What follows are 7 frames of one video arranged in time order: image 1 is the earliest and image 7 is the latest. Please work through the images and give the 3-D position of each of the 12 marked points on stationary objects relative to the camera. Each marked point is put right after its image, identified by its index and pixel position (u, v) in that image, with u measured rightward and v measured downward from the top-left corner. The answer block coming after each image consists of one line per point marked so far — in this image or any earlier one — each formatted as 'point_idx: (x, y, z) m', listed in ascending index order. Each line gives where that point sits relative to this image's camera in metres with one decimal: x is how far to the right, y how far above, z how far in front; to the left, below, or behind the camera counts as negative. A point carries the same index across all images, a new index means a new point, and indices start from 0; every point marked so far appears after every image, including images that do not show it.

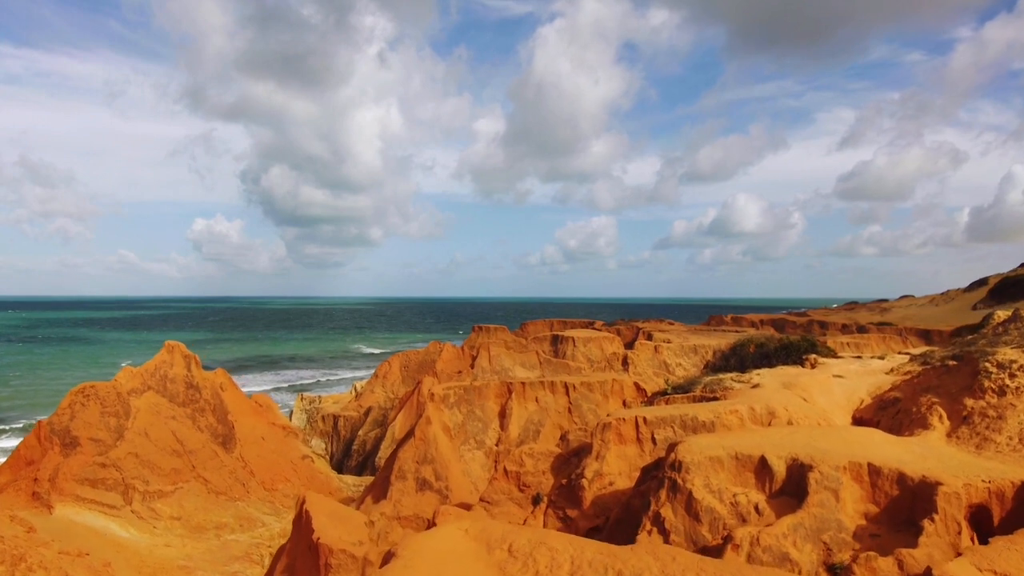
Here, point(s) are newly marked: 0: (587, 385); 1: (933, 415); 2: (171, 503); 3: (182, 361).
0: (+1.8, -2.4, +15.5) m
1: (+6.8, -2.0, +10.0) m
2: (-8.6, -5.4, +15.7) m
3: (-9.7, -2.1, +18.2) m
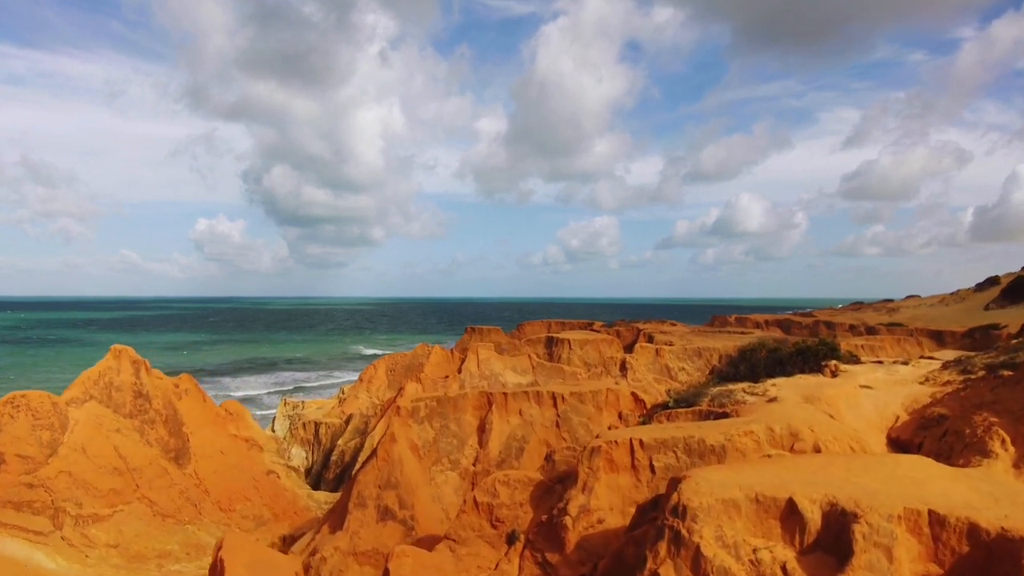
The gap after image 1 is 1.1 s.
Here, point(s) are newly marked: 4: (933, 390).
0: (+1.4, -2.4, +13.7) m
1: (+6.3, -2.0, +8.2) m
2: (-9.1, -5.4, +13.9) m
3: (-10.1, -2.1, +16.4) m
4: (+8.0, -1.9, +11.9) m
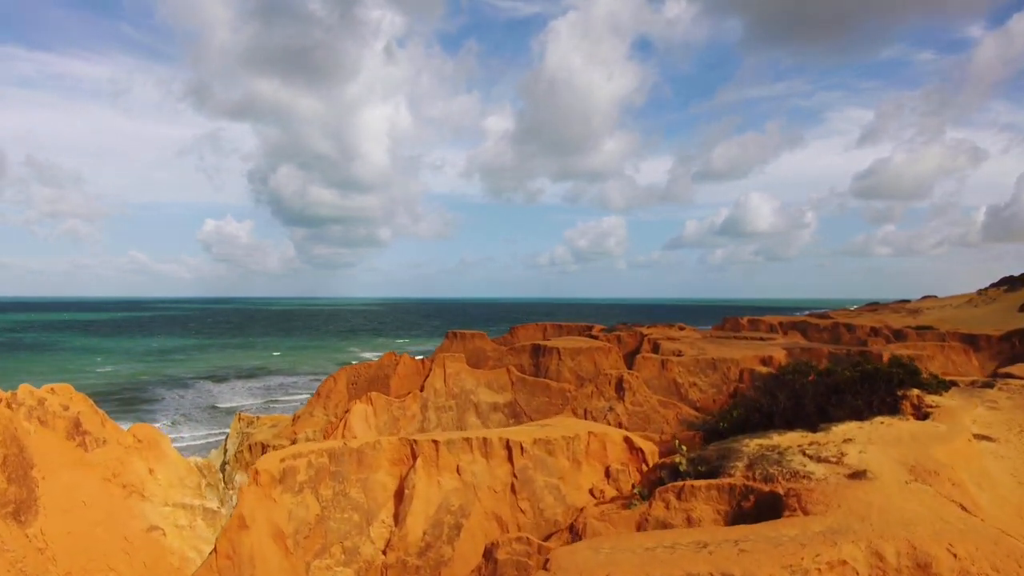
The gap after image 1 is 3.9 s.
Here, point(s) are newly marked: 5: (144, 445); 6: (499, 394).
0: (+0.5, -2.4, +9.4) m
1: (+5.3, -1.9, +3.8) m
2: (-10.0, -5.3, +9.8) m
3: (-10.9, -2.0, +12.3) m
4: (+7.1, -1.9, +7.5) m
5: (-8.8, -3.8, +15.0) m
6: (-0.4, -3.4, +19.9) m
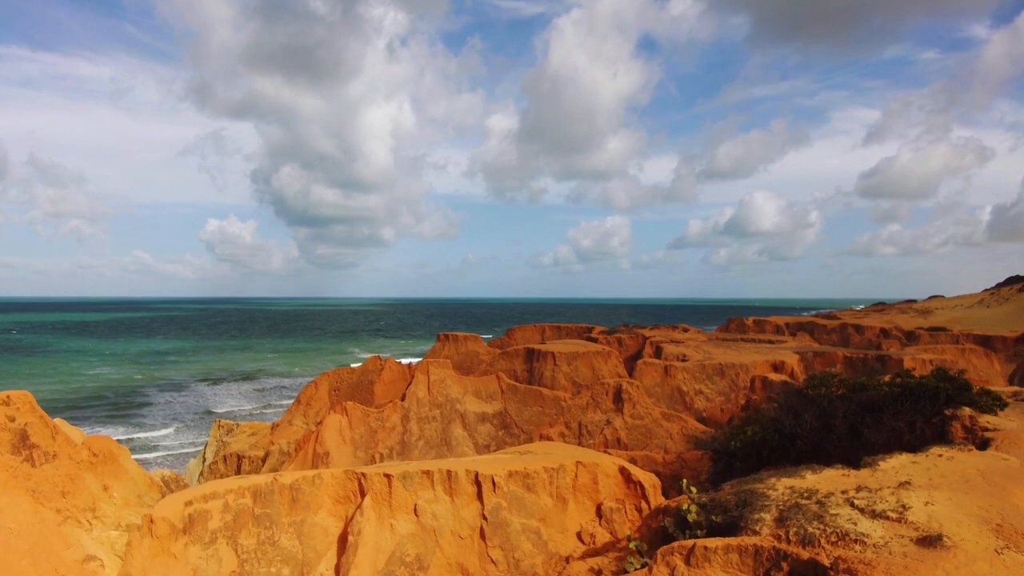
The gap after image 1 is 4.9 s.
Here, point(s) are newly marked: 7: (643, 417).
0: (+0.1, -2.3, +7.8) m
1: (+4.9, -1.9, +2.2) m
2: (-10.3, -5.3, +8.2) m
3: (-11.3, -2.0, +10.8) m
4: (+6.7, -1.9, +5.9) m
5: (-9.1, -3.8, +13.5) m
6: (-0.7, -3.4, +18.3) m
7: (+3.1, -3.0, +14.5) m
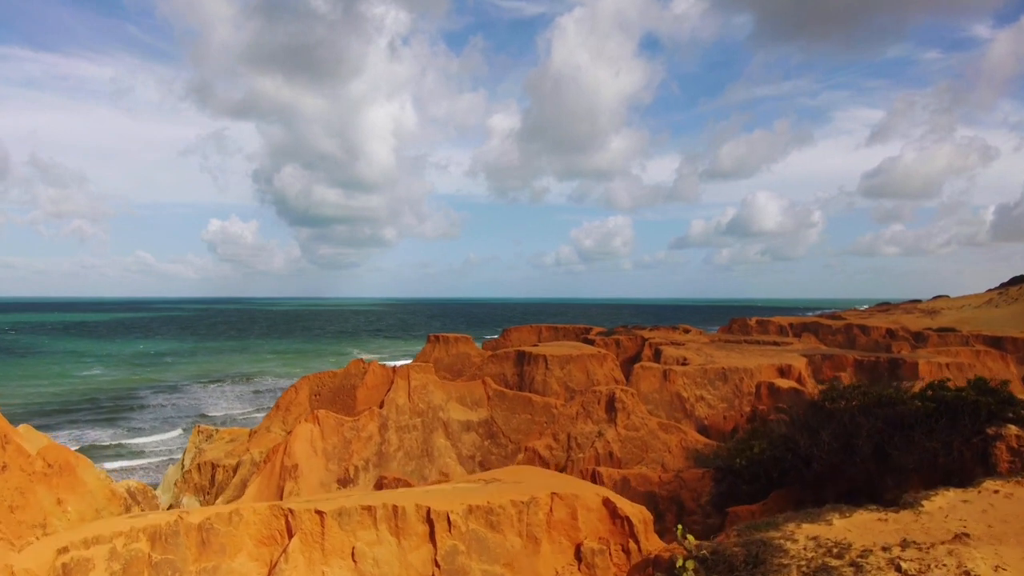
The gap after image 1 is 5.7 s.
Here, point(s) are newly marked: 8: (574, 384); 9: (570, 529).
0: (-0.3, -2.3, +6.5) m
1: (+4.5, -1.9, +0.9) m
2: (-10.7, -5.3, +7.0) m
3: (-11.7, -2.0, +9.5) m
4: (+6.3, -1.9, +4.6) m
5: (-9.4, -3.7, +12.2) m
6: (-1.1, -3.3, +17.0) m
7: (+2.7, -3.0, +13.3) m
8: (+1.9, -3.0, +19.3) m
9: (+0.6, -2.5, +6.7) m
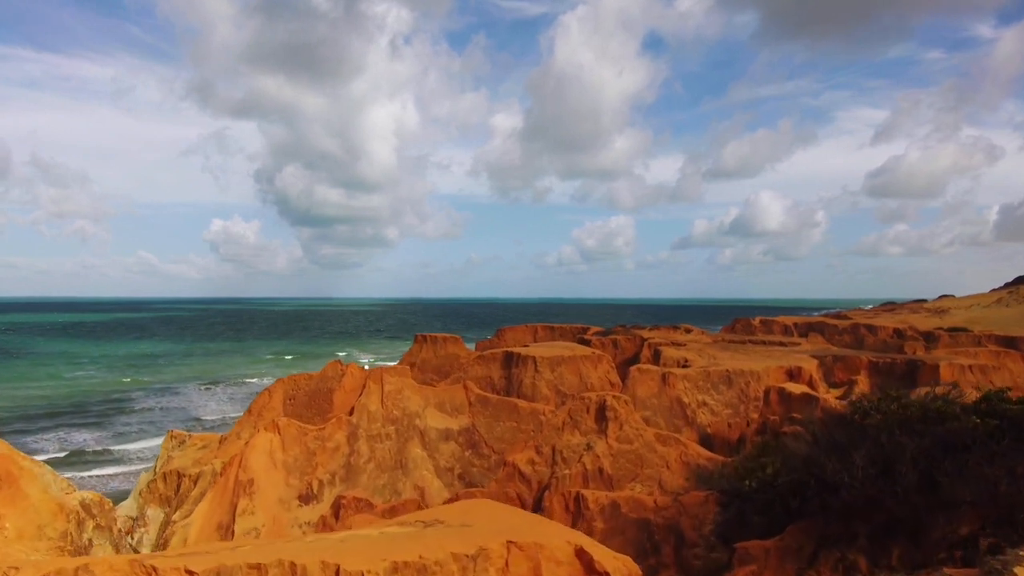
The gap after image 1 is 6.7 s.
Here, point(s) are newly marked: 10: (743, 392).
0: (-0.7, -2.2, +5.0) m
1: (+4.1, -1.8, -0.6) m
2: (-11.2, -5.2, +5.5) m
3: (-12.1, -1.9, +8.1) m
4: (+5.9, -1.7, +3.0) m
5: (-9.9, -3.6, +10.8) m
6: (-1.5, -3.2, +15.5) m
7: (+2.3, -2.9, +11.7) m
8: (+1.5, -2.9, +17.8) m
9: (+0.2, -2.4, +5.2) m
10: (+6.0, -2.7, +16.0) m
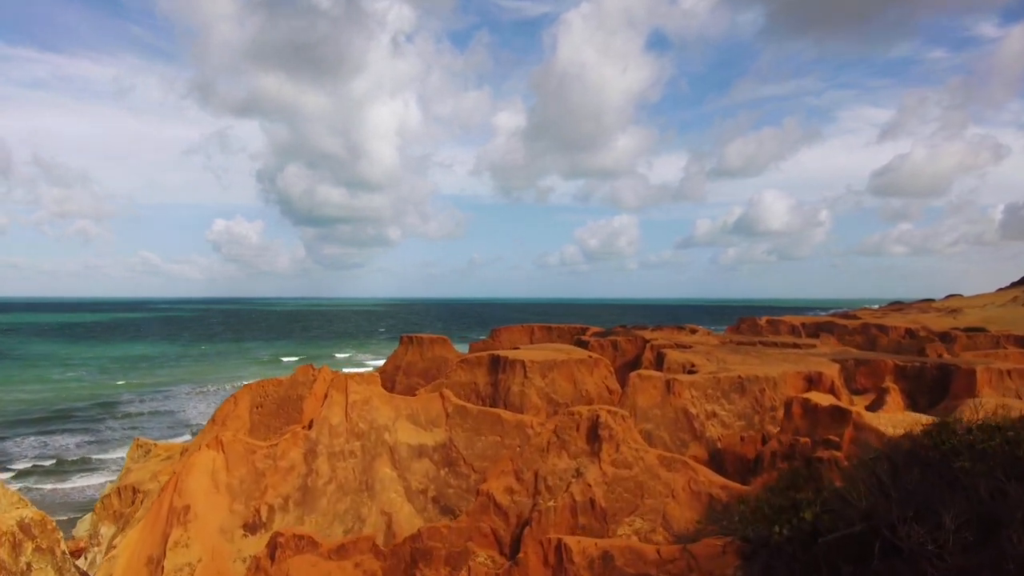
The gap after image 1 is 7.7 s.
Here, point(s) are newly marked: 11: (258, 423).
0: (-1.1, -2.1, +3.1) m
1: (+3.6, -1.7, -2.5) m
2: (-11.6, -5.1, +3.7) m
3: (-12.5, -1.8, +6.2) m
4: (+5.4, -1.6, +1.1) m
5: (-10.3, -3.5, +8.9) m
6: (-1.8, -3.1, +13.6) m
7: (+1.9, -2.8, +9.8) m
8: (+1.2, -2.8, +15.9) m
9: (-0.2, -2.3, +3.3) m
10: (+5.6, -2.6, +14.0) m
11: (-7.6, -4.0, +18.7) m
